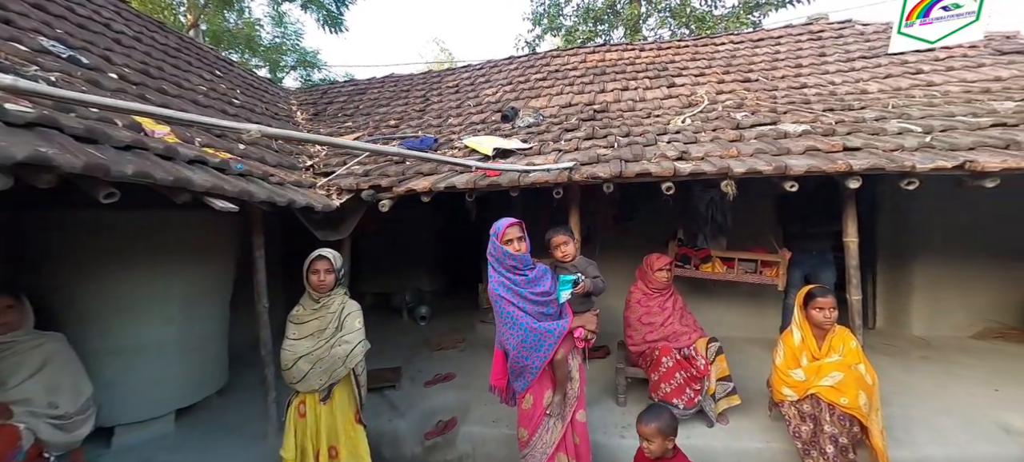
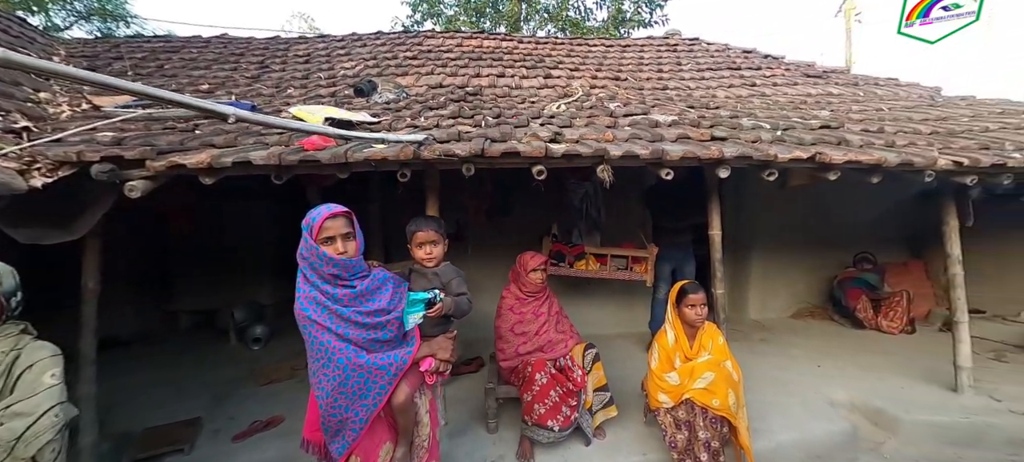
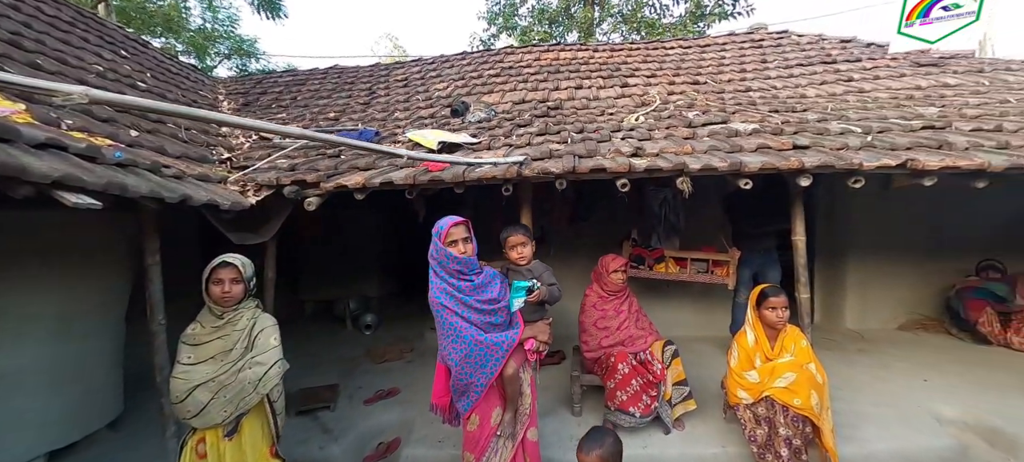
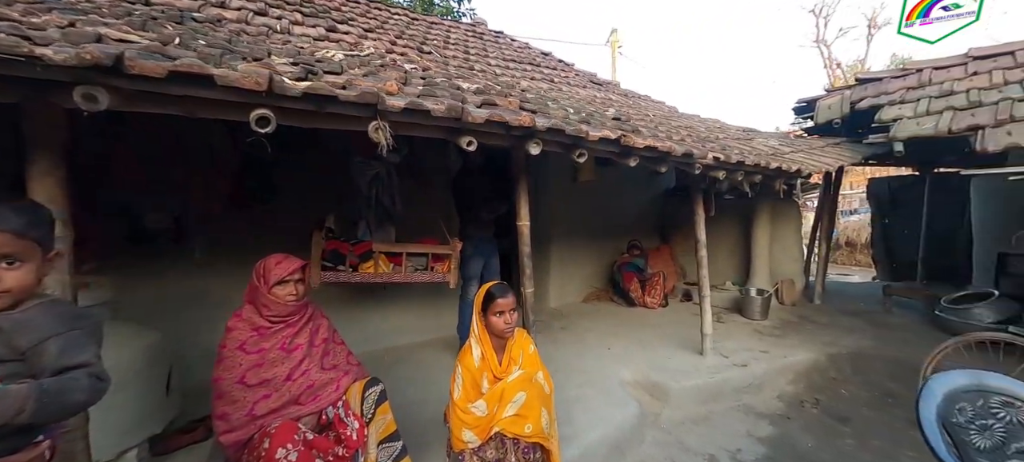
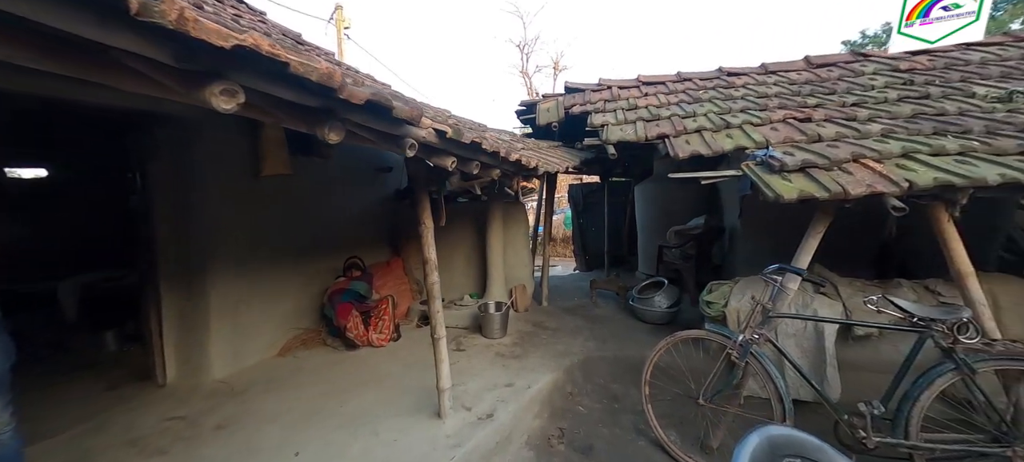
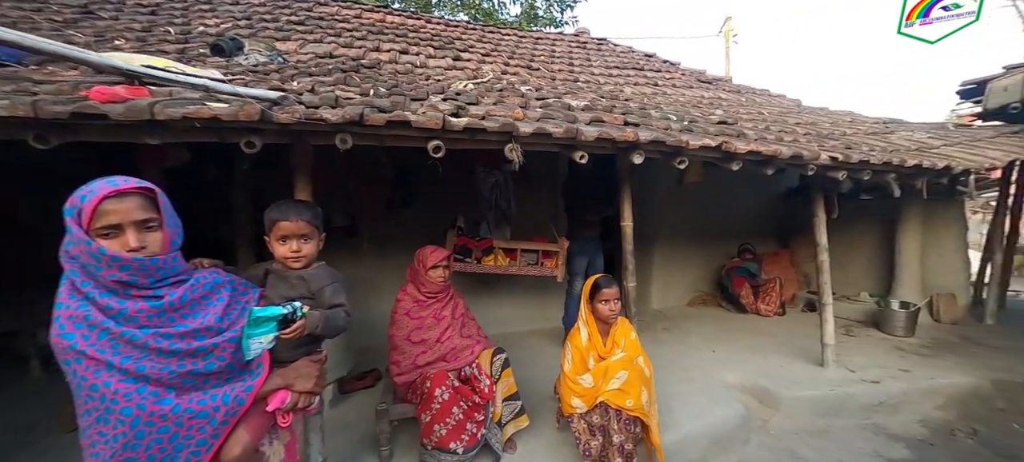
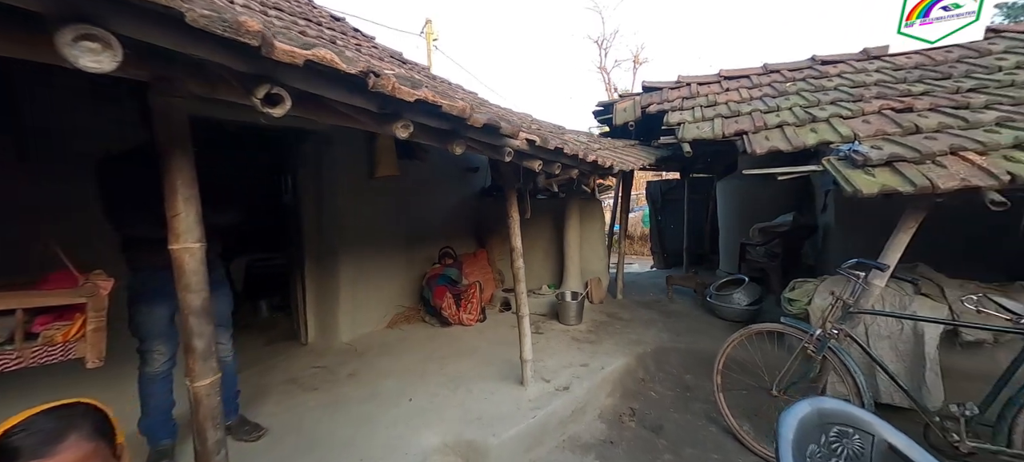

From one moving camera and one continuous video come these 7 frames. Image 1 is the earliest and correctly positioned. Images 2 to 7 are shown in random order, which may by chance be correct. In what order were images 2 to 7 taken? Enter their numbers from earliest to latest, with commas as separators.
3, 2, 6, 4, 7, 5
